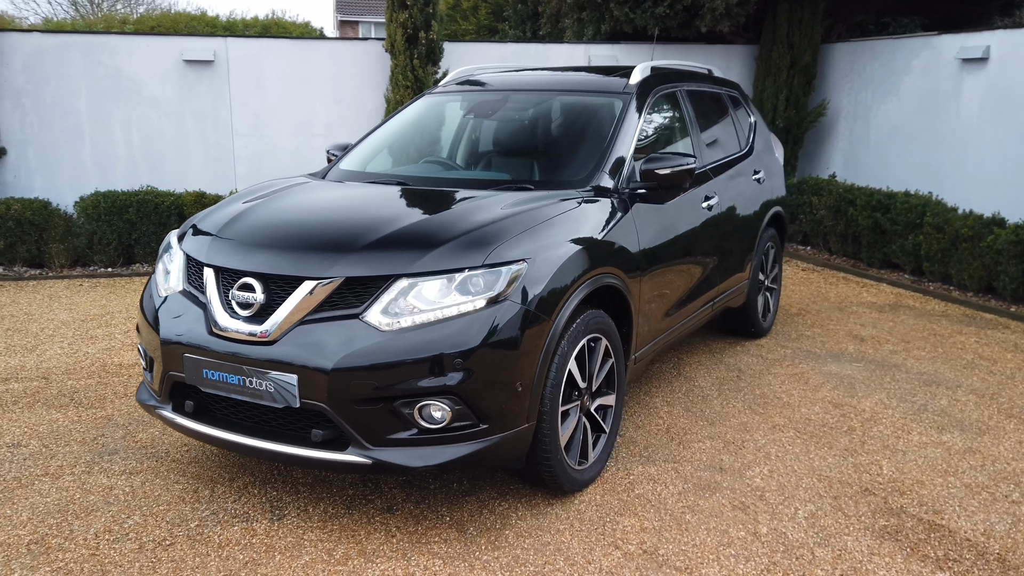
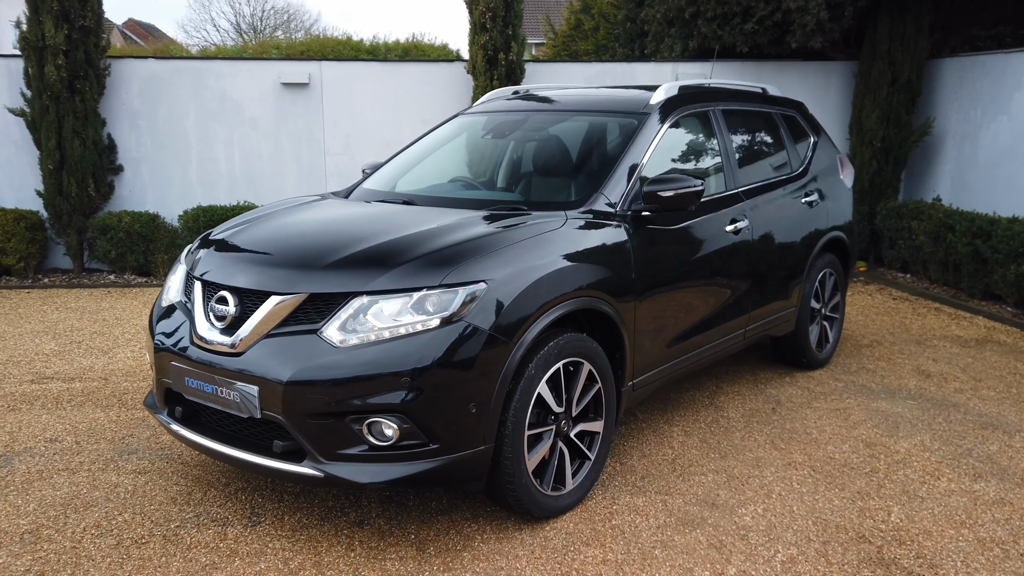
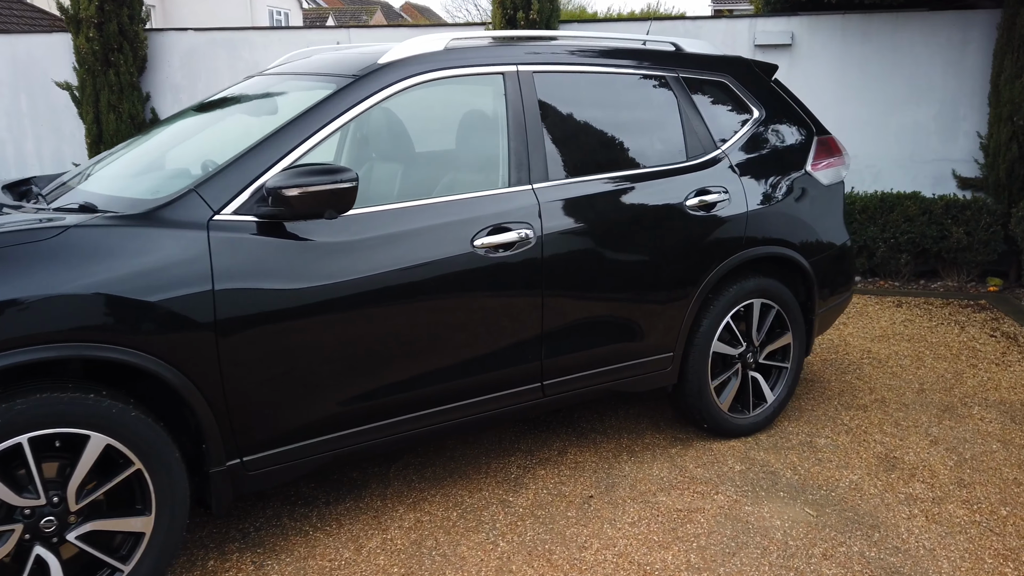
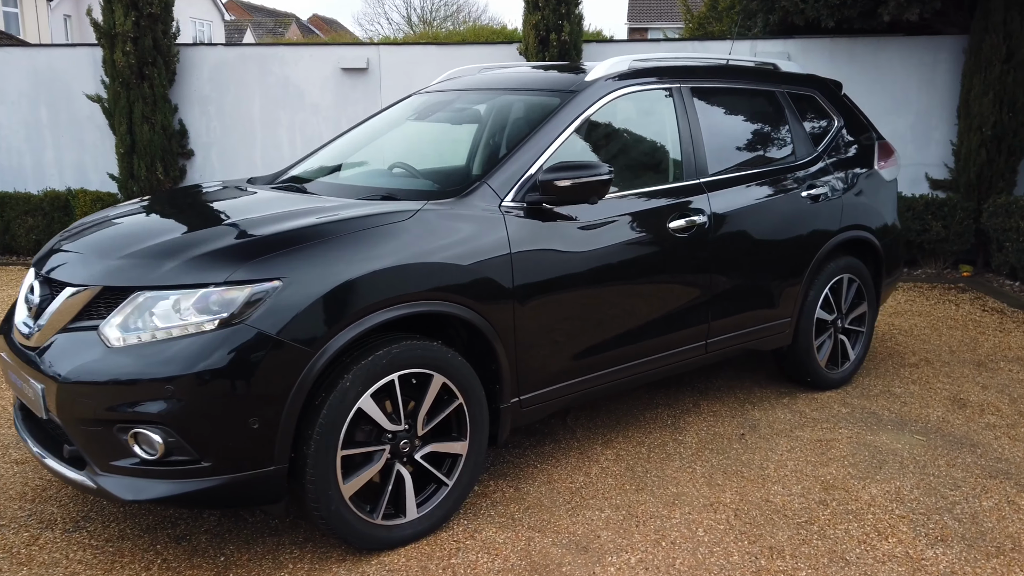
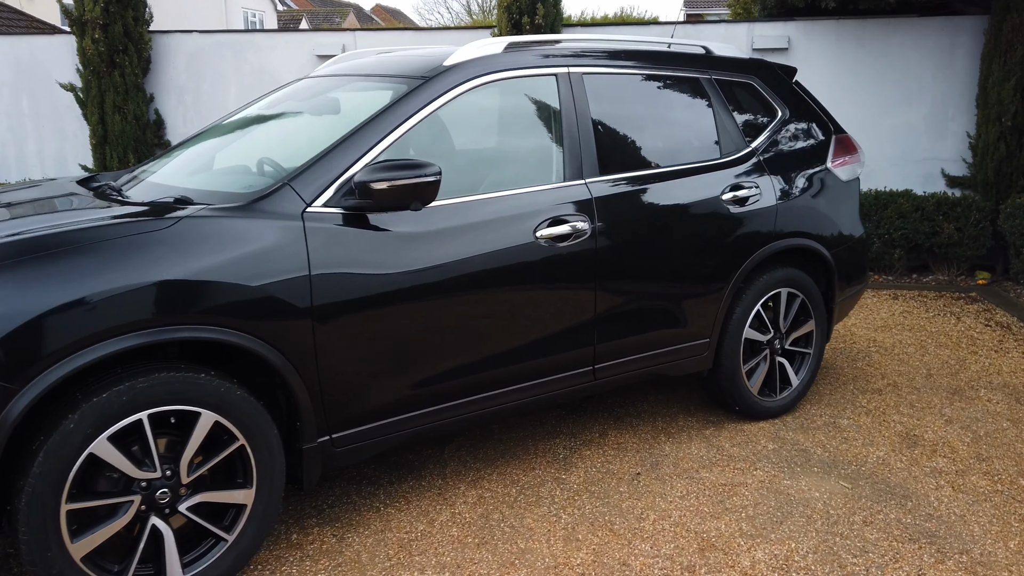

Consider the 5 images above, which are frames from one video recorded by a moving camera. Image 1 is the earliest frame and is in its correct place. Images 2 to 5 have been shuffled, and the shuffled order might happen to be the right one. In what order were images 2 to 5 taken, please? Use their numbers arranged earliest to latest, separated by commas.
2, 4, 5, 3
